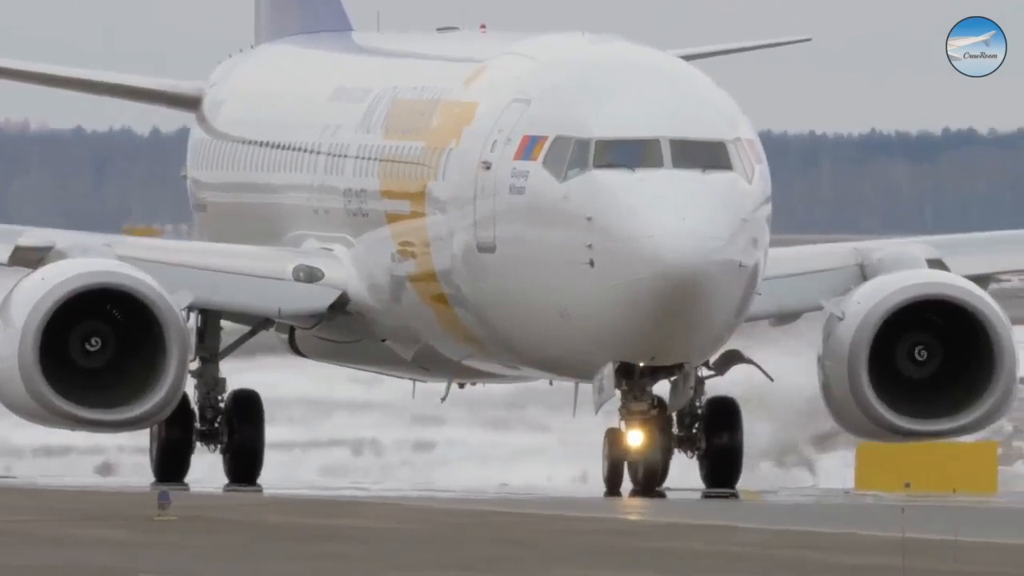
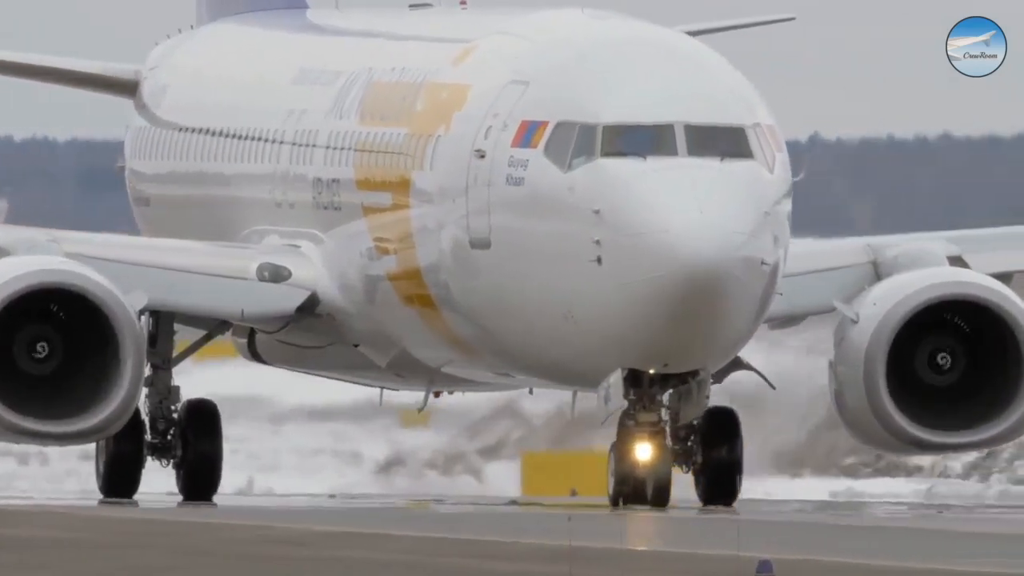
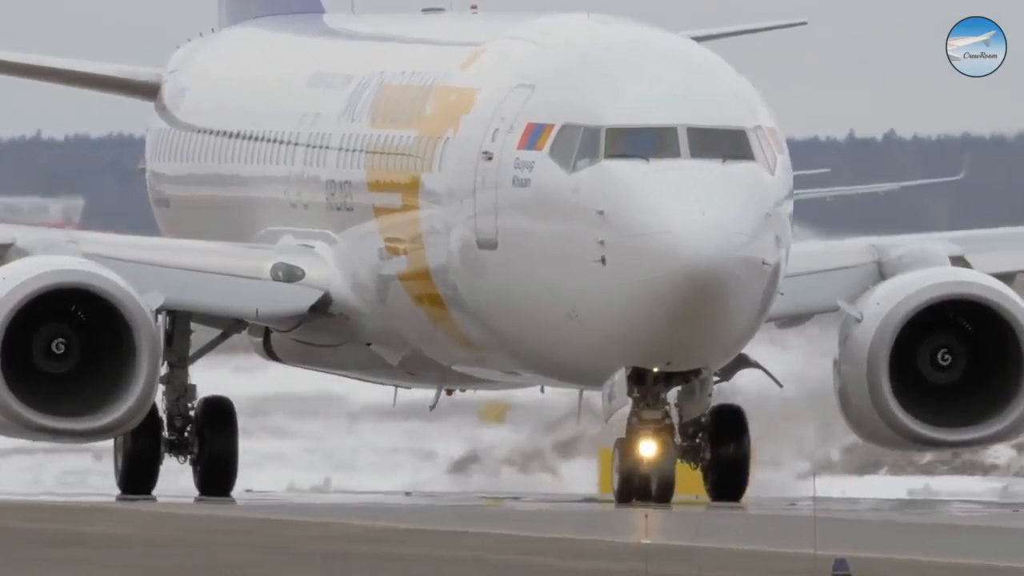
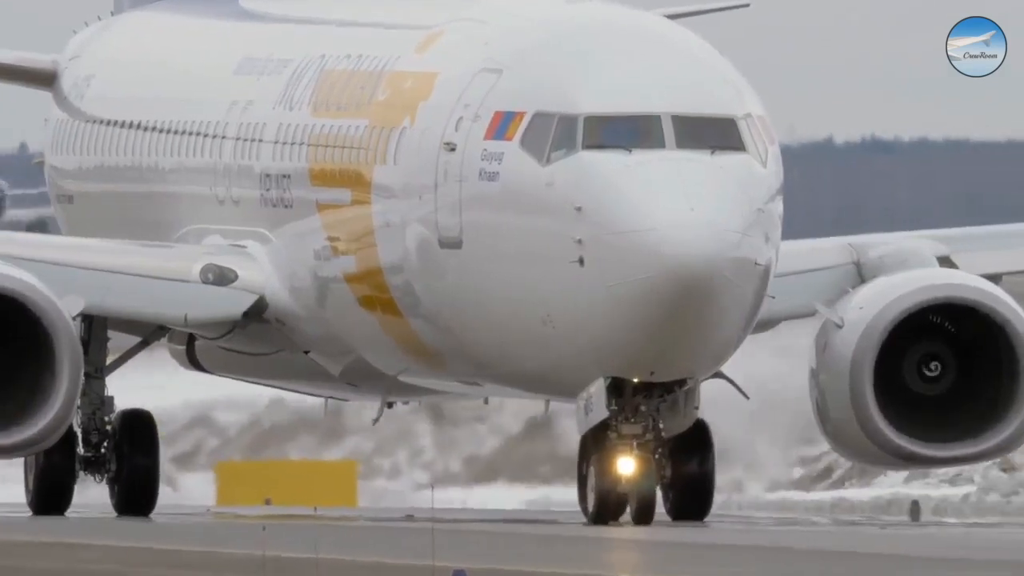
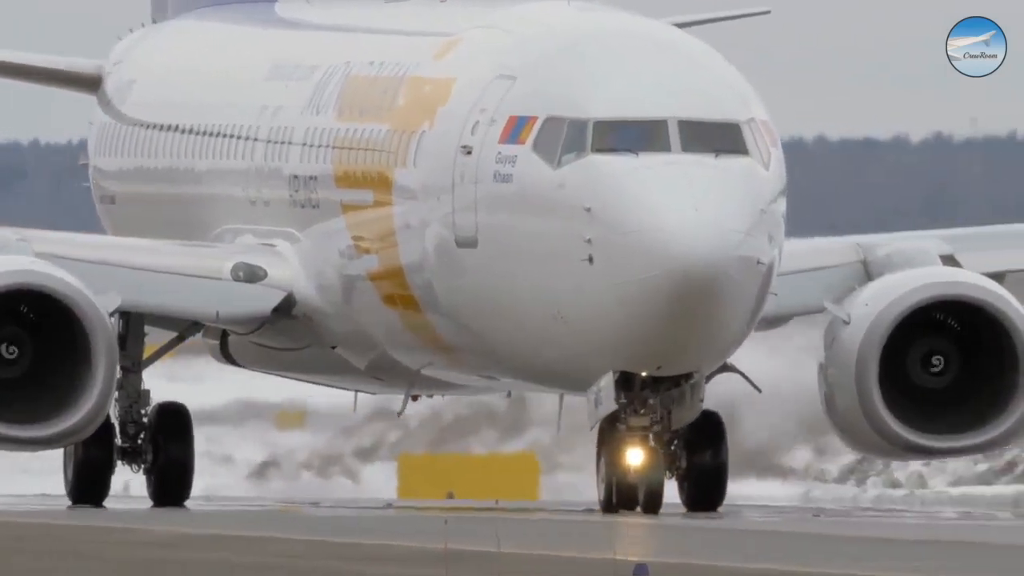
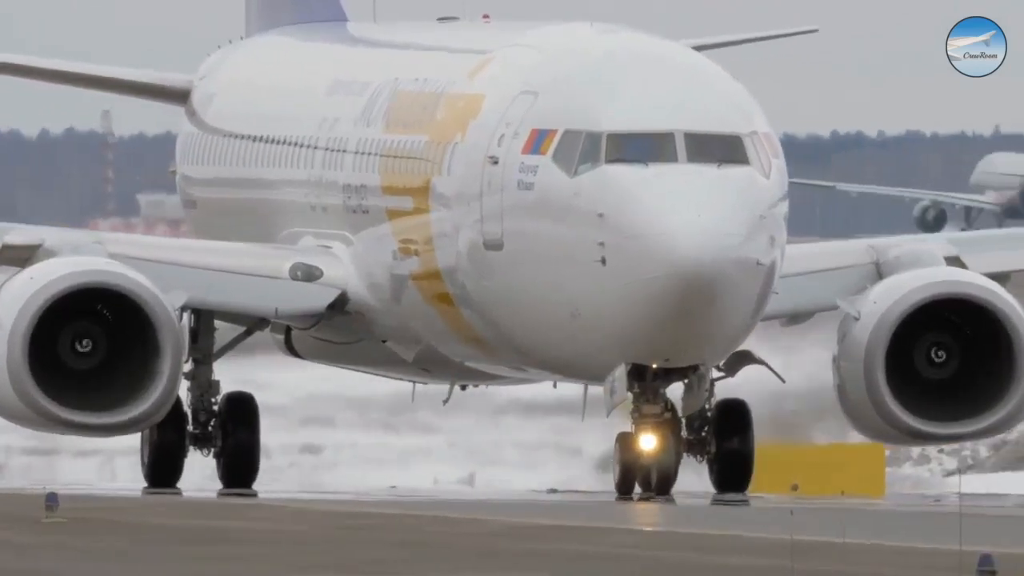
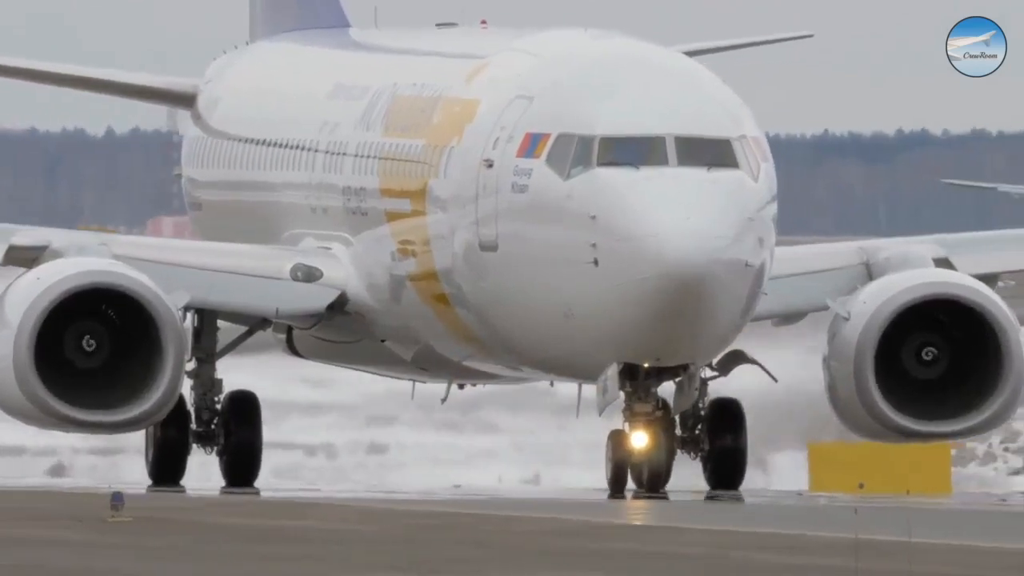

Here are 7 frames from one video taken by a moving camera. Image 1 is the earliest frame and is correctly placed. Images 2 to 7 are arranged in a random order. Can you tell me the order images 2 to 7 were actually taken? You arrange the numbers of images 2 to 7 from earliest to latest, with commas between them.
7, 6, 3, 2, 5, 4
